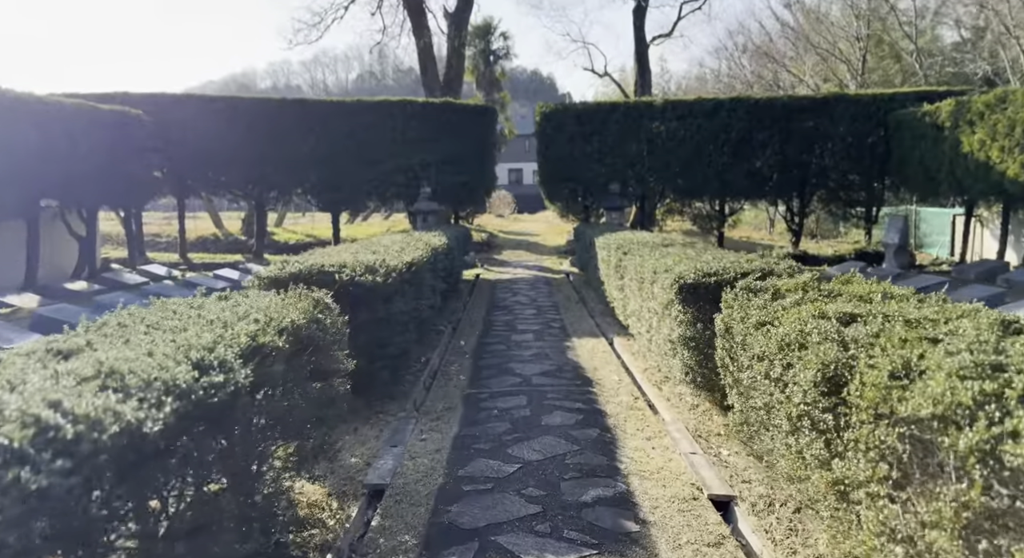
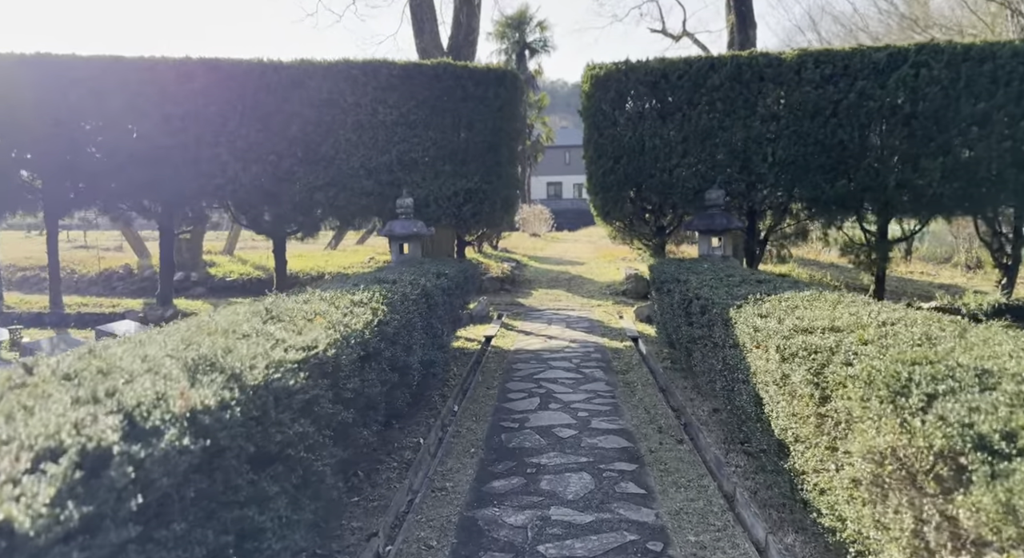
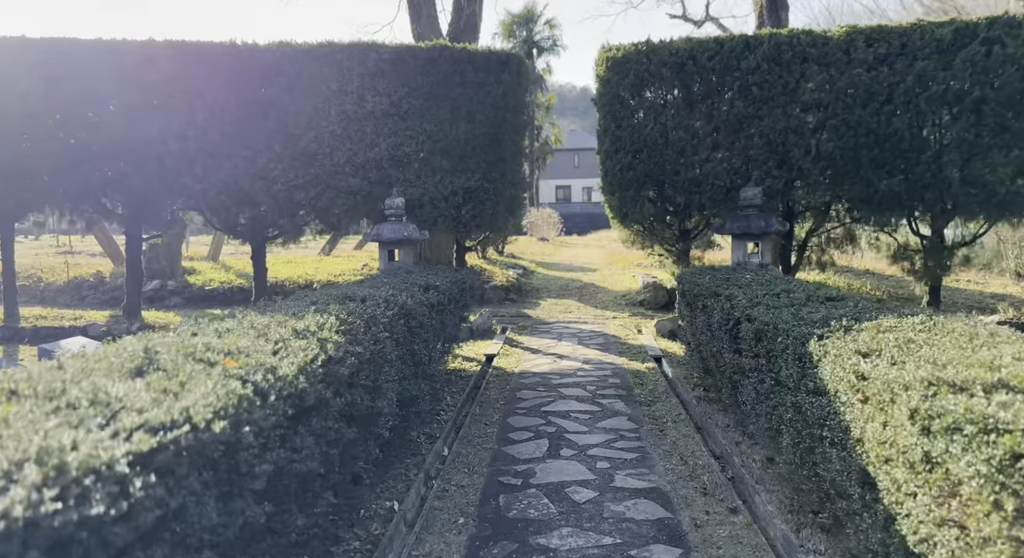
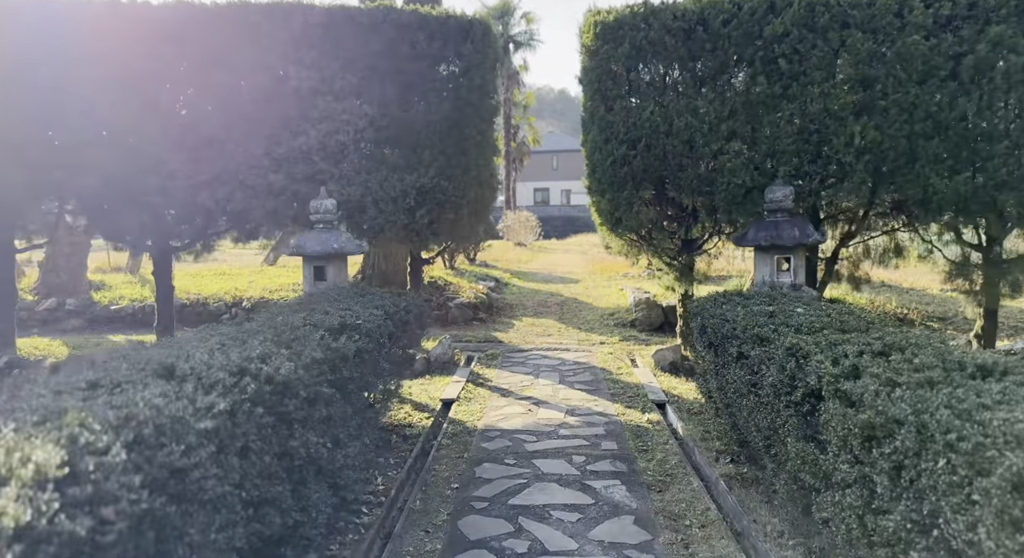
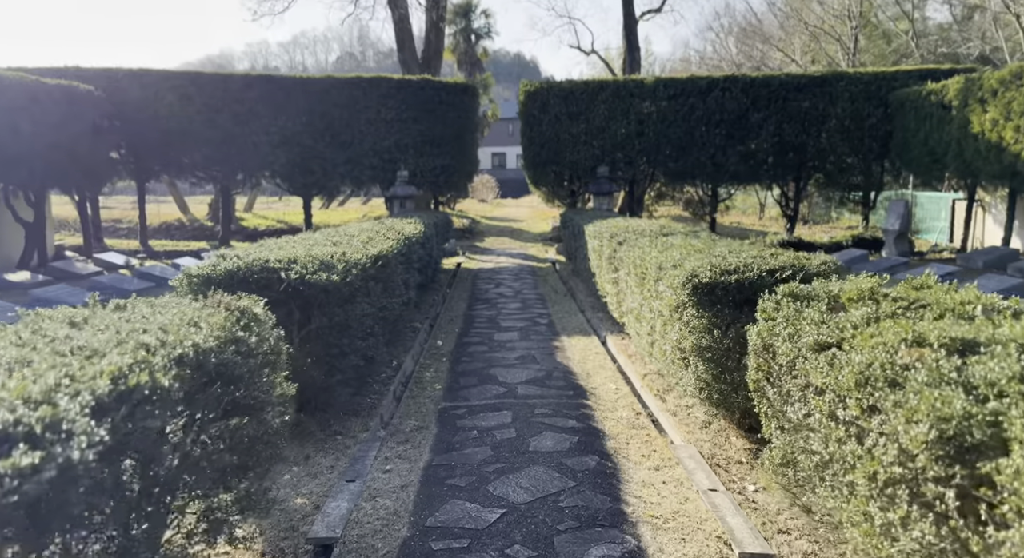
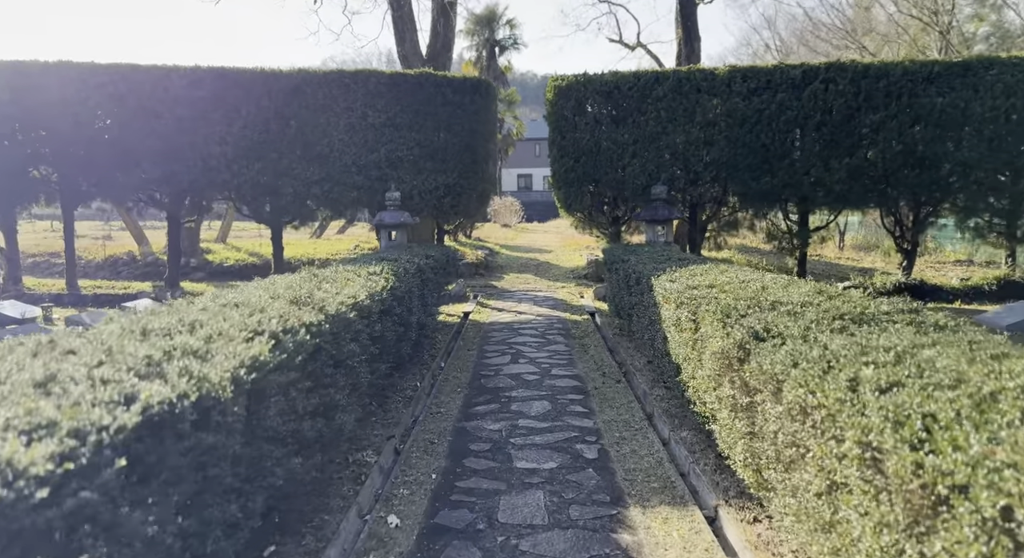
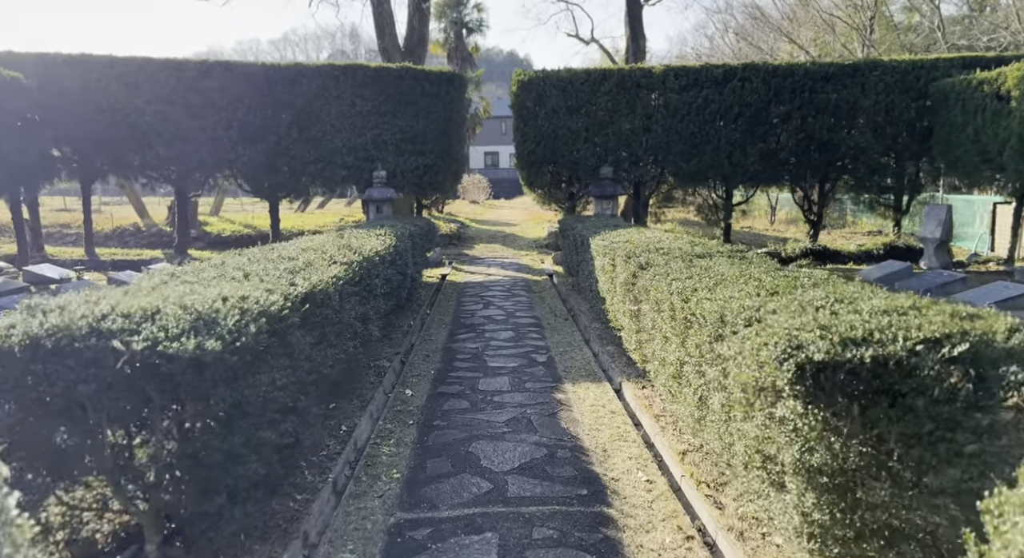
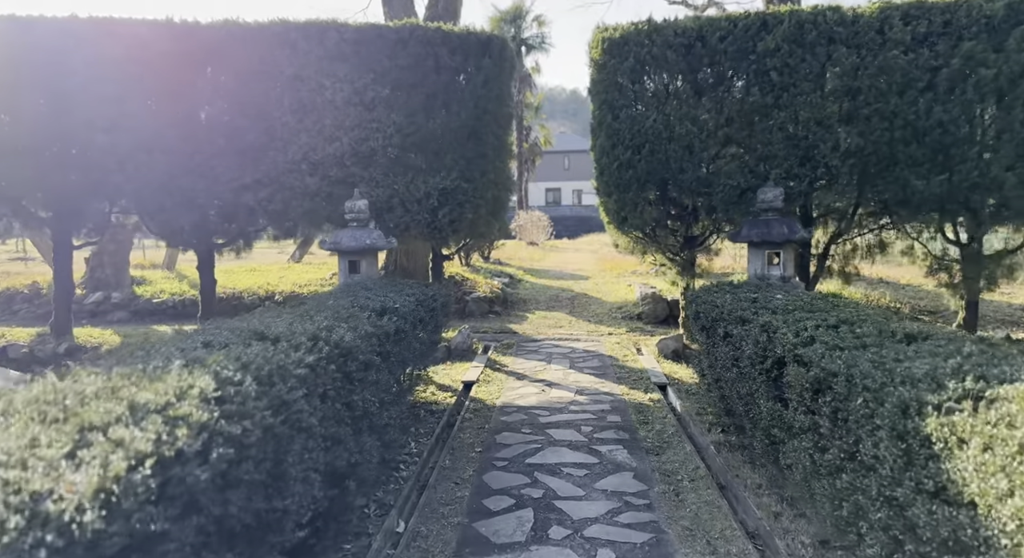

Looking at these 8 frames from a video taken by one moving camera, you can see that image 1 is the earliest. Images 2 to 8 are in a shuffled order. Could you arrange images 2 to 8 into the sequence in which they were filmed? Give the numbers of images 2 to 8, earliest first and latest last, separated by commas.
5, 7, 6, 2, 3, 8, 4
